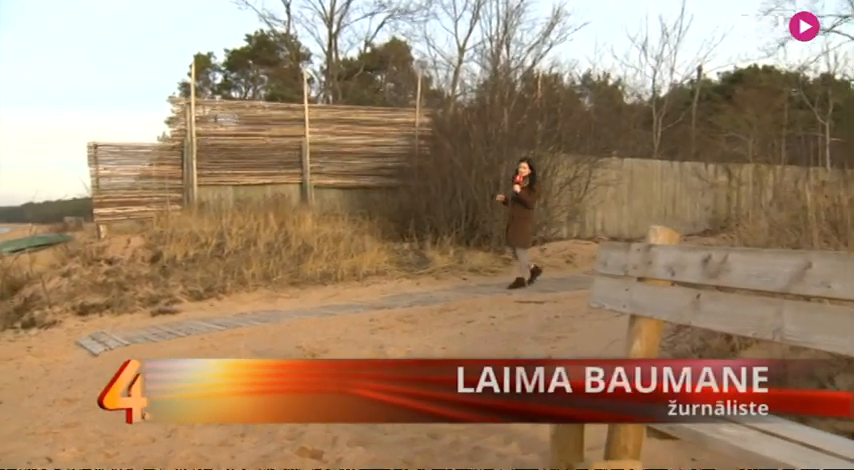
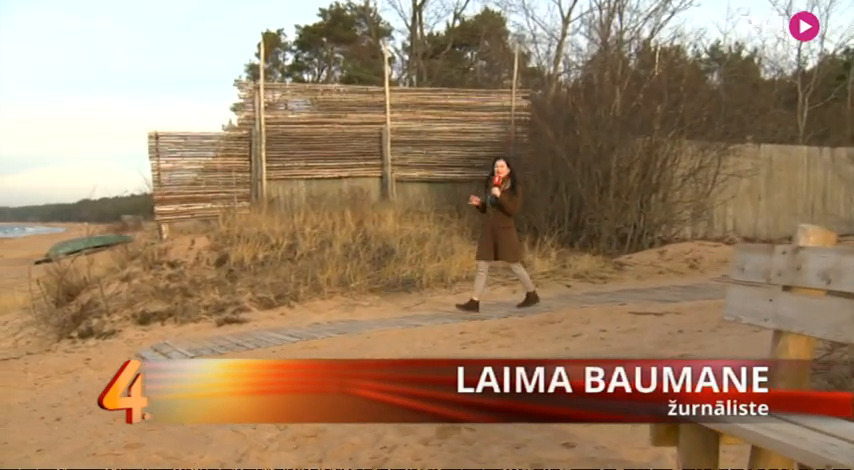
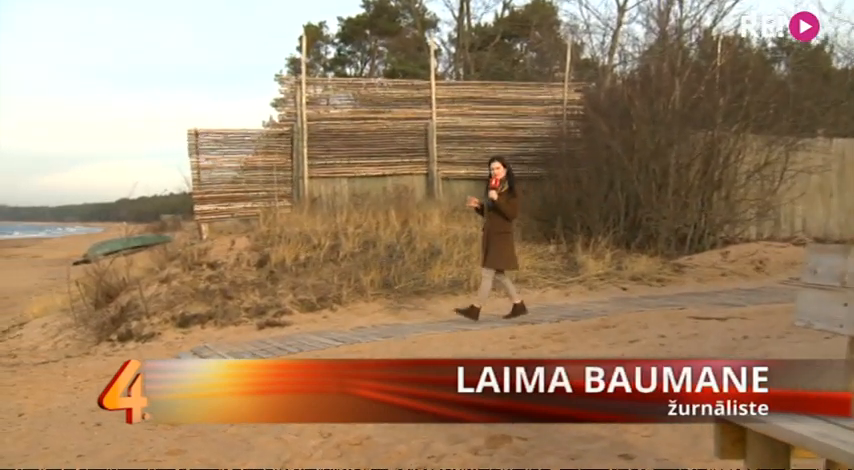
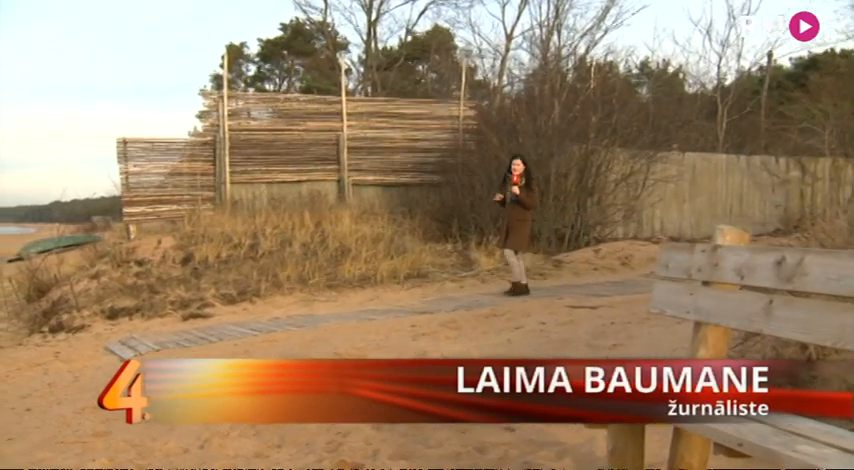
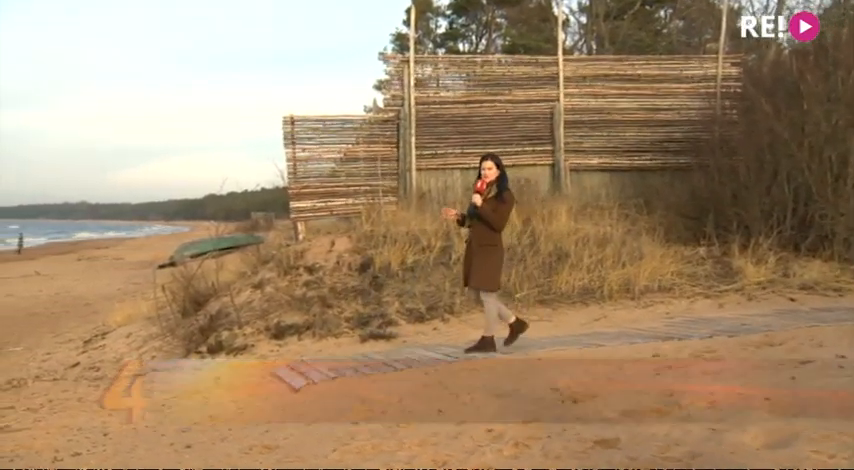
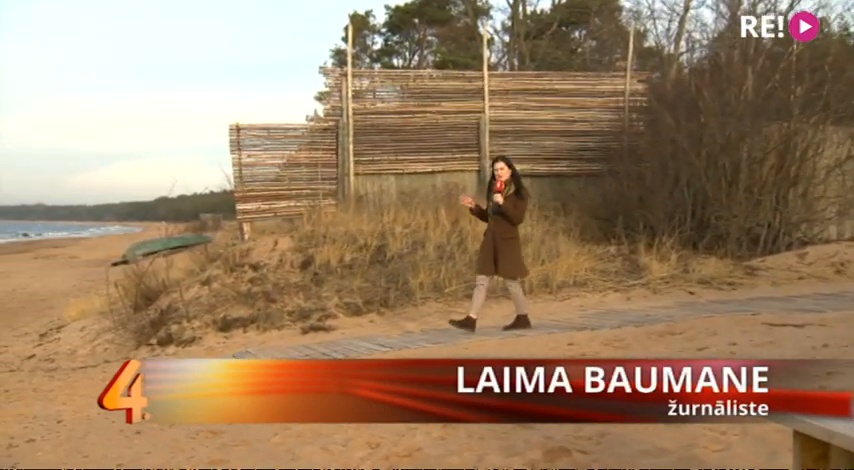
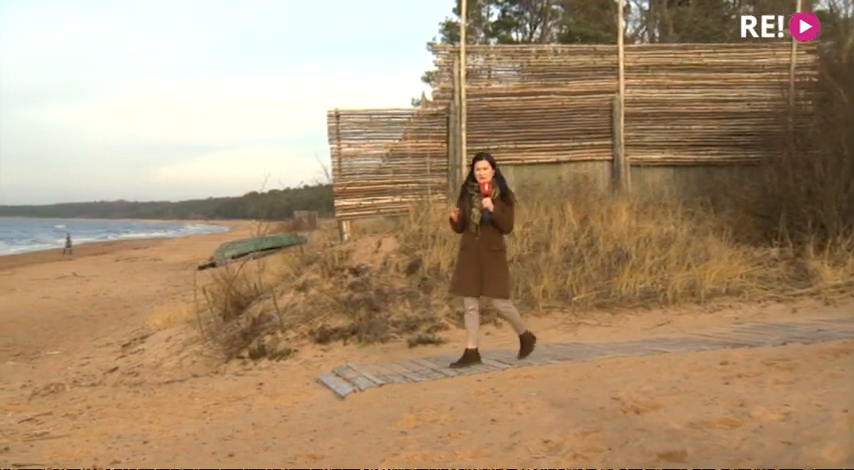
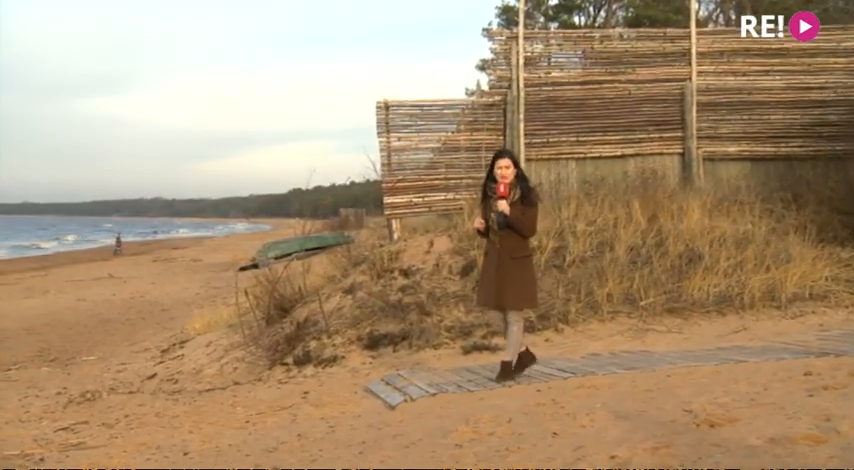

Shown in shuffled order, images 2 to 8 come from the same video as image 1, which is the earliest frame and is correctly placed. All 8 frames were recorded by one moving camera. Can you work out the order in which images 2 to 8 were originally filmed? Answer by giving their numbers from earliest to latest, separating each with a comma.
4, 2, 3, 6, 5, 7, 8
